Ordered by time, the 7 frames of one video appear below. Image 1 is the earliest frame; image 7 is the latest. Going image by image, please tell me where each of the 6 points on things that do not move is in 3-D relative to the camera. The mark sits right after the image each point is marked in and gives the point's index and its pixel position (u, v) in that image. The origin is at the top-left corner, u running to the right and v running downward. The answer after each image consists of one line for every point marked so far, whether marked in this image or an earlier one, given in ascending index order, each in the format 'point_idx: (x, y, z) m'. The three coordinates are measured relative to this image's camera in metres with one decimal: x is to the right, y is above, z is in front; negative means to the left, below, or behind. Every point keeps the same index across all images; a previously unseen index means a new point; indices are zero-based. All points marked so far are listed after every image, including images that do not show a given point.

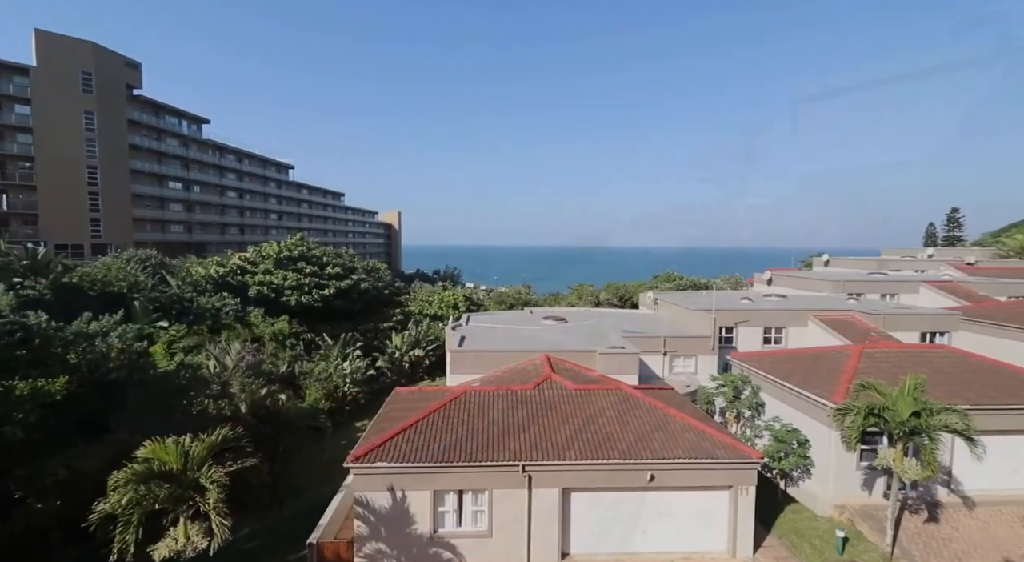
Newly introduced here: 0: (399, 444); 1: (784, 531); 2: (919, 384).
0: (-3.3, -4.7, +15.5) m
1: (+7.6, -6.7, +14.7) m
2: (+9.2, -2.3, +12.1) m
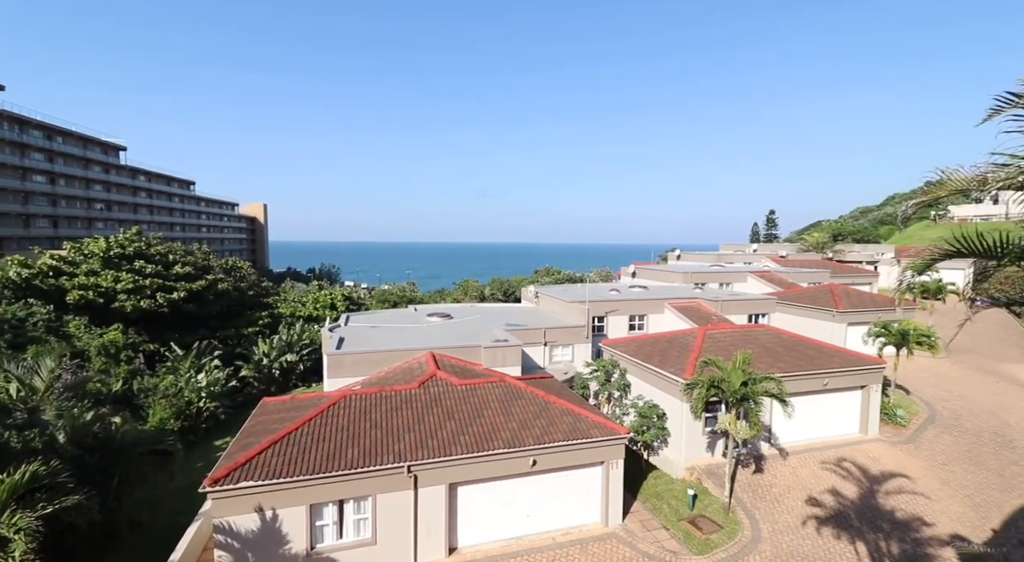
0: (-6.5, -4.7, +14.3) m
1: (+4.2, -6.6, +16.6) m
2: (+6.4, -2.1, +14.7) m
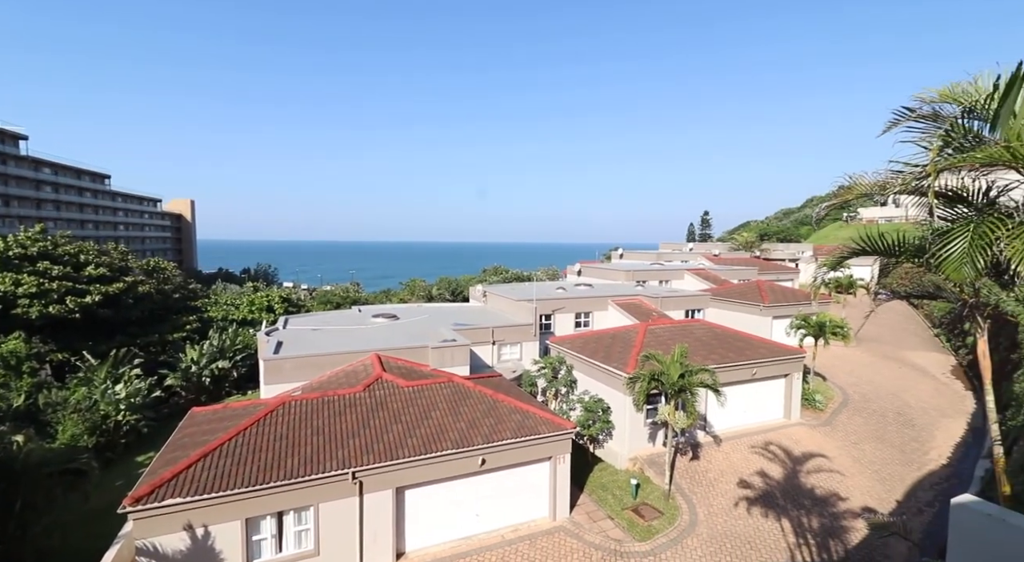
0: (-7.8, -4.7, +13.4) m
1: (+2.6, -6.6, +17.1) m
2: (+4.9, -2.0, +15.5) m
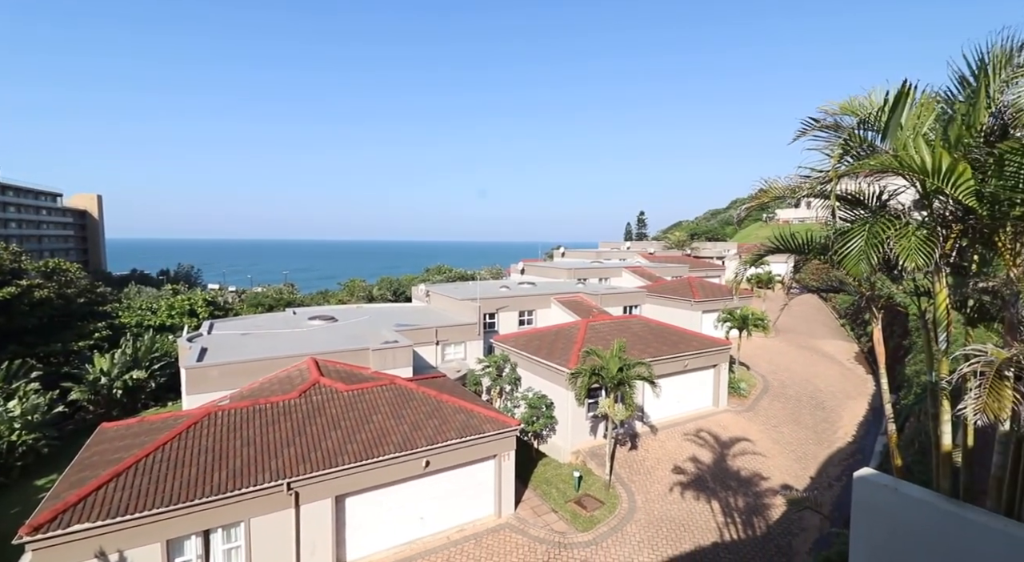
0: (-9.0, -4.8, +12.2) m
1: (+0.7, -6.5, +17.3) m
2: (+3.3, -1.9, +16.1) m
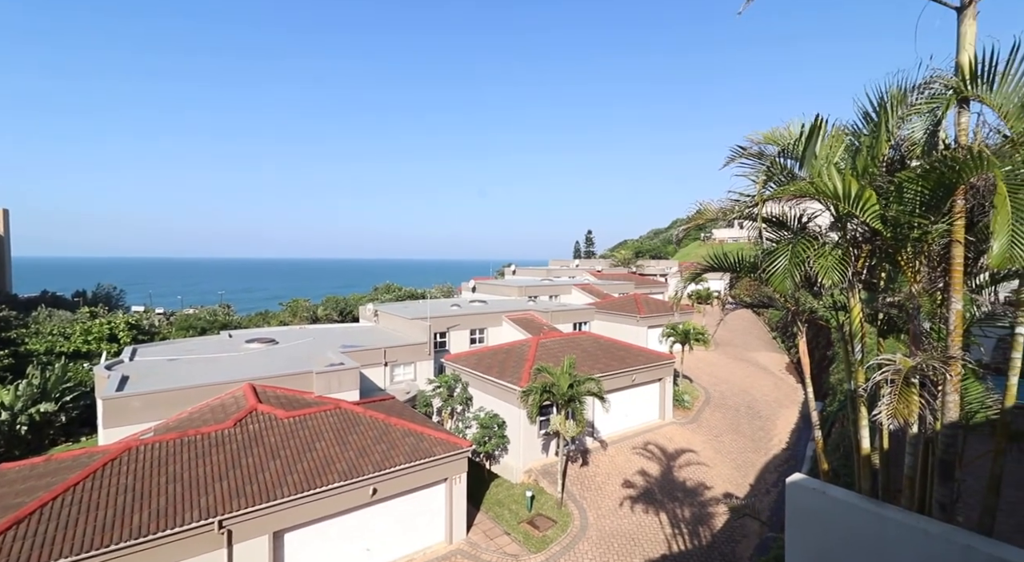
0: (-9.9, -5.2, +10.8) m
1: (-0.9, -7.1, +17.0) m
2: (+1.7, -2.5, +16.2) m
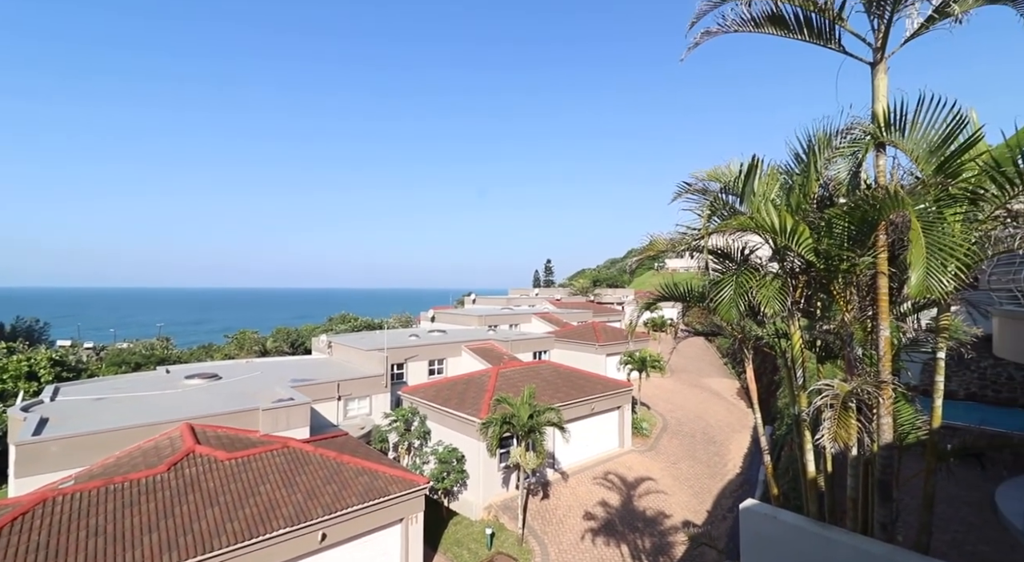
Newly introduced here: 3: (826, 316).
0: (-10.6, -5.8, +9.4) m
1: (-2.1, -8.0, +16.3) m
2: (+0.5, -3.3, +16.1) m
3: (+7.6, -0.8, +13.0) m
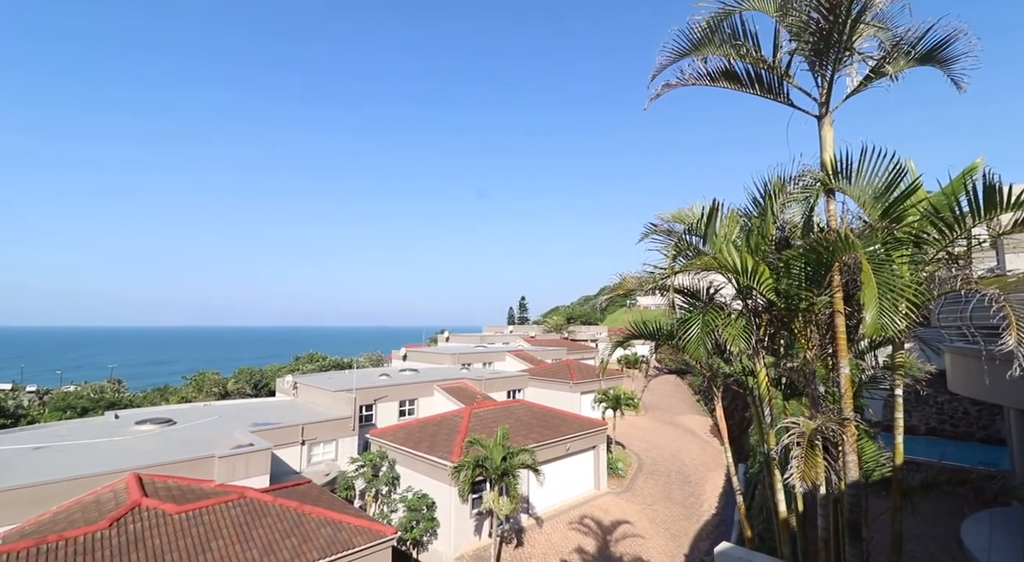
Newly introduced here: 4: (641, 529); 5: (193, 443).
0: (-10.9, -6.3, +8.0) m
1: (-2.9, -9.1, +15.3) m
2: (-0.3, -4.4, +15.6) m
3: (+7.0, -1.7, +13.3) m
4: (+4.4, -8.9, +19.3) m
5: (-11.4, -5.8, +18.8) m
